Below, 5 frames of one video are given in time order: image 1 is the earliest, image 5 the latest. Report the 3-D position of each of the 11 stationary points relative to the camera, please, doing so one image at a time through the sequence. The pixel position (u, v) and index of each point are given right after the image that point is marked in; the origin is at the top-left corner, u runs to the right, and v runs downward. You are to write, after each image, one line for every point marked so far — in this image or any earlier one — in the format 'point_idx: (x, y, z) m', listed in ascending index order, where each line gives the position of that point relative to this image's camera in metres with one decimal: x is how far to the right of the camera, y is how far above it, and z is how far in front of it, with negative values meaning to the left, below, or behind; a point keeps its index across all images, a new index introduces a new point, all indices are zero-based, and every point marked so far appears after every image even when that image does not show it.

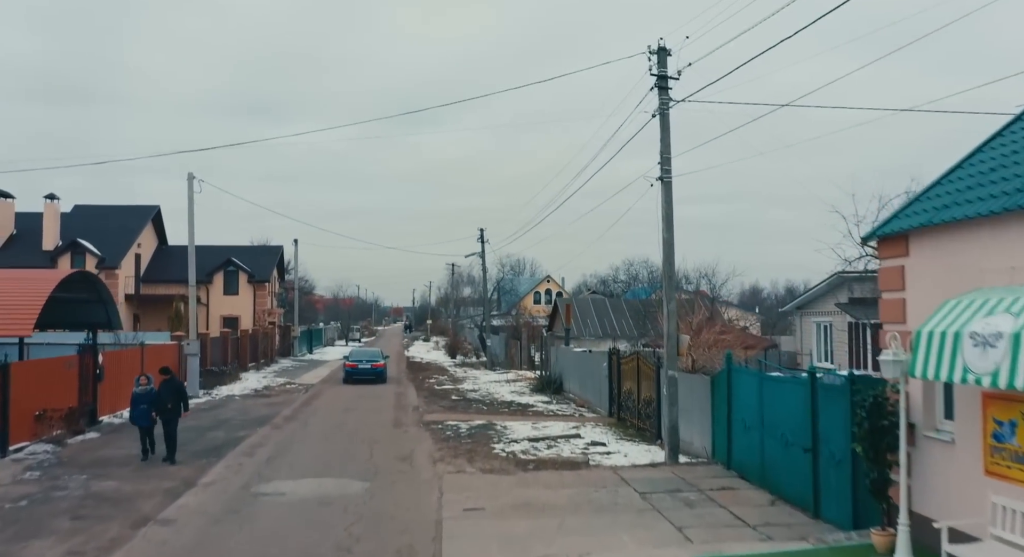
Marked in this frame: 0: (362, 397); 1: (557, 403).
0: (-2.8, -2.3, +14.4) m
1: (+0.8, -2.3, +13.8) m
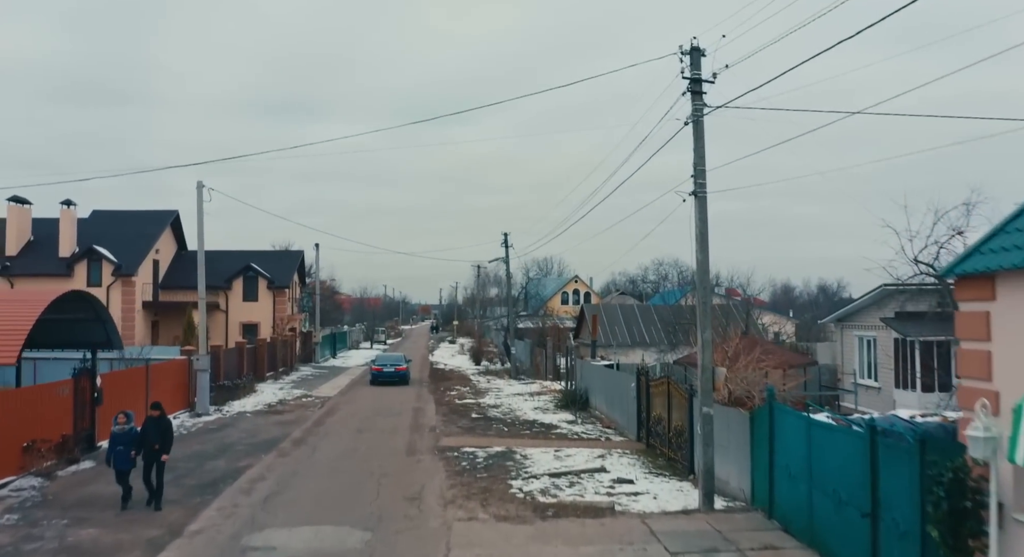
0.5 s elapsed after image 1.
0: (-2.4, -2.5, +13.8) m
1: (+1.2, -2.5, +13.0) m
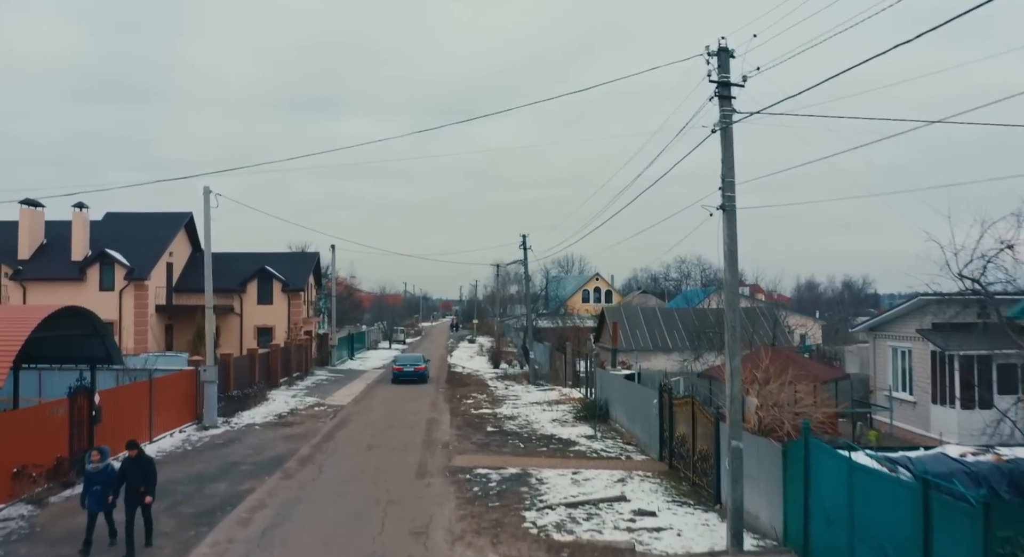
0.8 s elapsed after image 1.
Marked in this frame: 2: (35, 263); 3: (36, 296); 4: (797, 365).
0: (-2.1, -2.6, +13.4) m
1: (+1.5, -2.6, +12.5) m
2: (-12.4, +0.4, +19.9) m
3: (-12.3, -0.5, +19.7) m
4: (+4.3, -1.3, +11.6) m
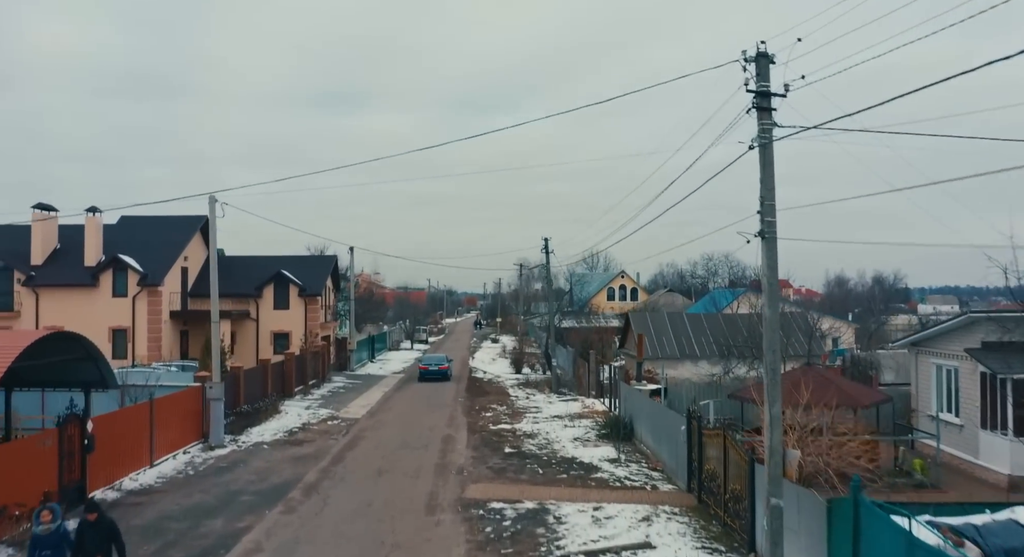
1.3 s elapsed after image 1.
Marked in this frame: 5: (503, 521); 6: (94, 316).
0: (-1.8, -2.8, +12.8) m
1: (+1.8, -2.8, +11.8) m
2: (-11.9, +0.3, +19.6) m
3: (-11.8, -0.6, +19.4) m
4: (+4.5, -1.5, +10.8) m
5: (-0.1, -2.7, +8.5) m
6: (-10.7, -1.0, +19.6) m
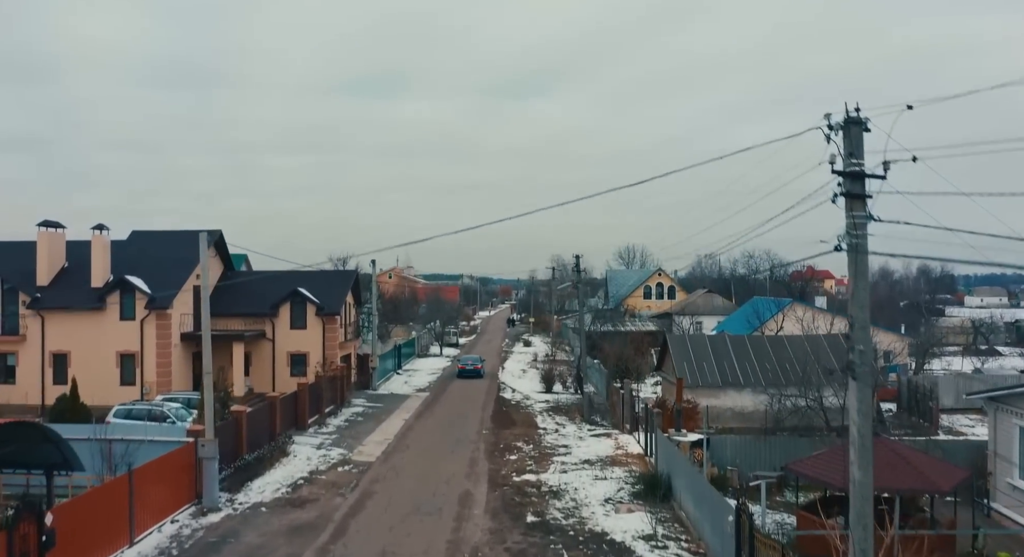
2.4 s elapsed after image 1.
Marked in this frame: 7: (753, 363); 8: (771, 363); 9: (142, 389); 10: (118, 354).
0: (-1.5, -3.5, +11.6) m
1: (+2.1, -3.6, +10.4) m
2: (-11.2, -0.3, +18.8) m
3: (-11.1, -1.2, +18.6) m
4: (+4.8, -2.3, +9.2) m
5: (+0.1, -3.5, +7.2) m
6: (-10.0, -1.5, +18.7) m
7: (+6.2, -2.2, +19.7) m
8: (+6.6, -2.2, +19.6) m
9: (-9.0, -2.7, +18.6) m
10: (-9.6, -1.8, +18.7) m
